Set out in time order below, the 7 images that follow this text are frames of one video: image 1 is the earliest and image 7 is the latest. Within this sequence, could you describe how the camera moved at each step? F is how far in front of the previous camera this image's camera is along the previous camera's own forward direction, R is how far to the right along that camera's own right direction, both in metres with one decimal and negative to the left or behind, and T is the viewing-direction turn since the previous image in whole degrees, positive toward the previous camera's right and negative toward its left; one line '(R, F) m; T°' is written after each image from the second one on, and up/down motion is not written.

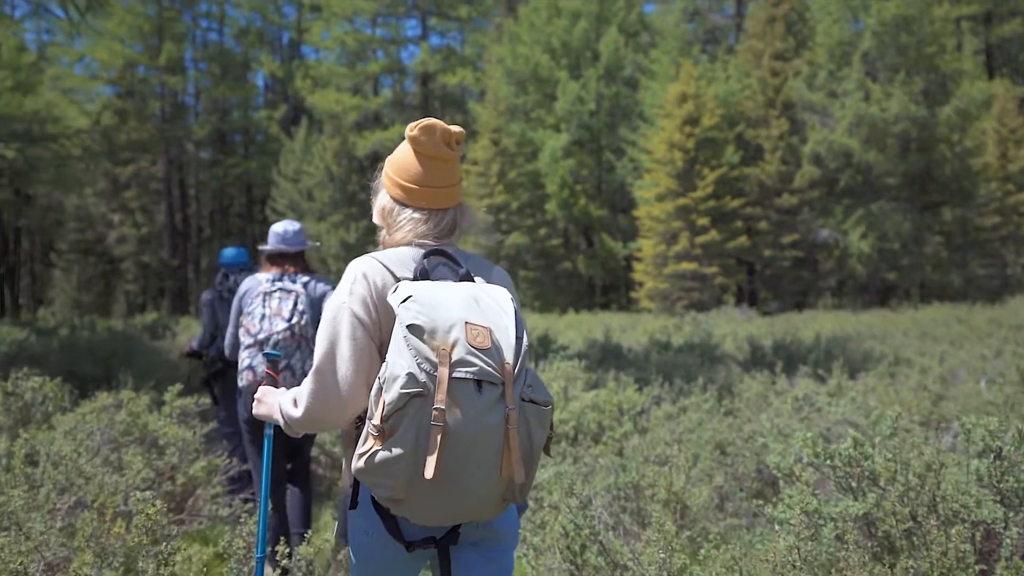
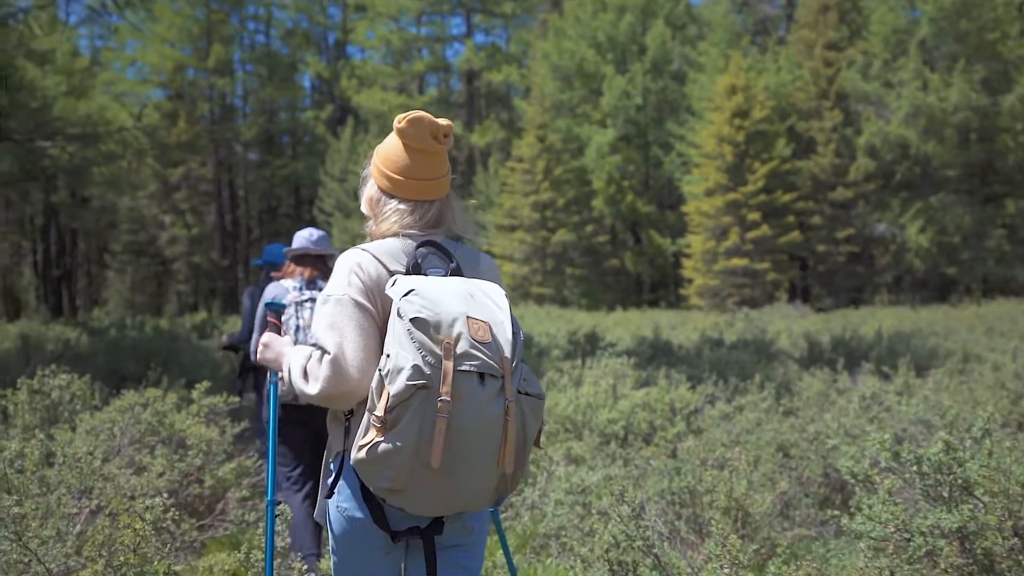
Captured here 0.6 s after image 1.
(0.0, +0.2) m; -3°
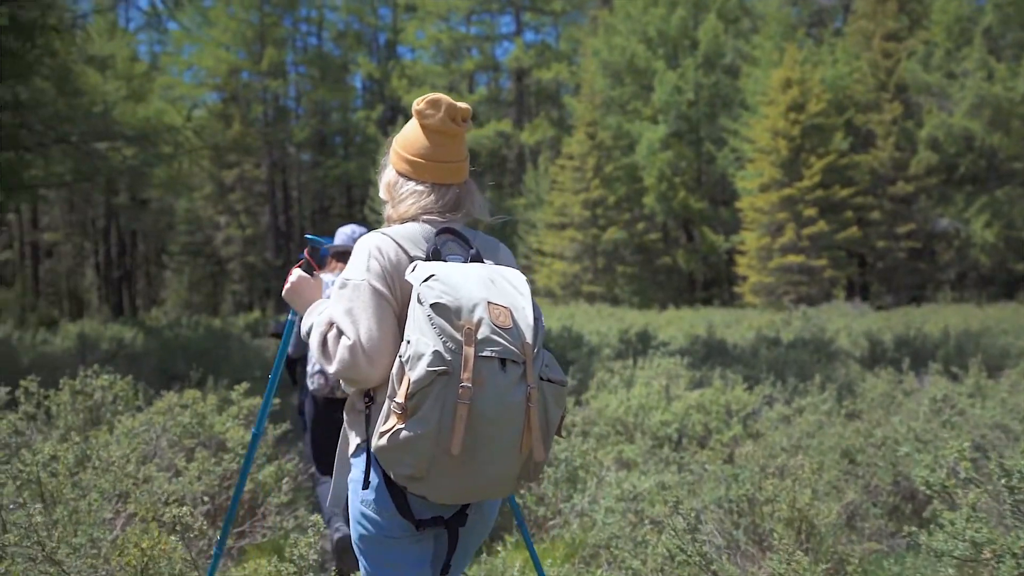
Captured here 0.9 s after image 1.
(0.0, +0.1) m; -3°
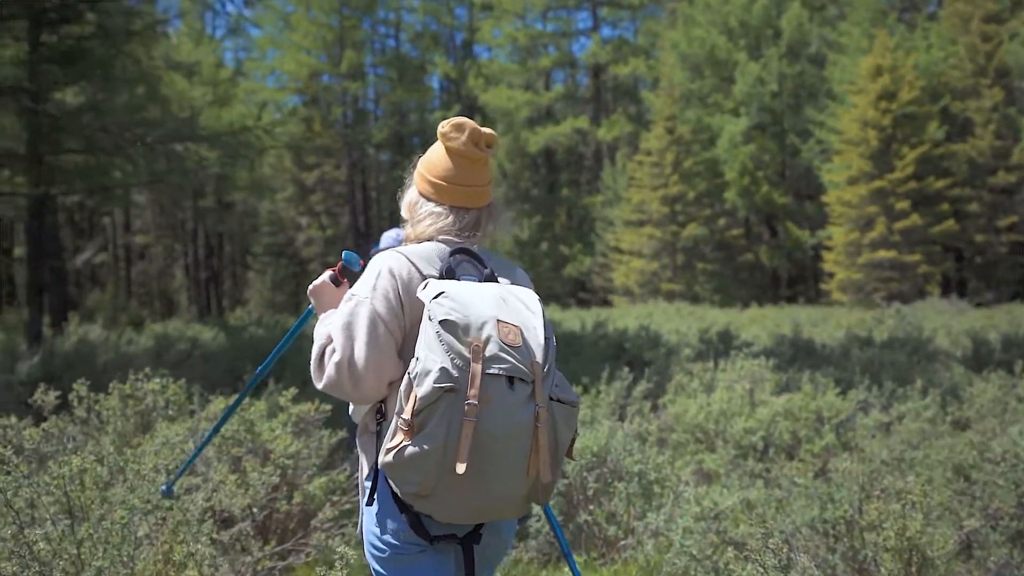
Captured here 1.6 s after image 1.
(0.0, +0.3) m; -5°
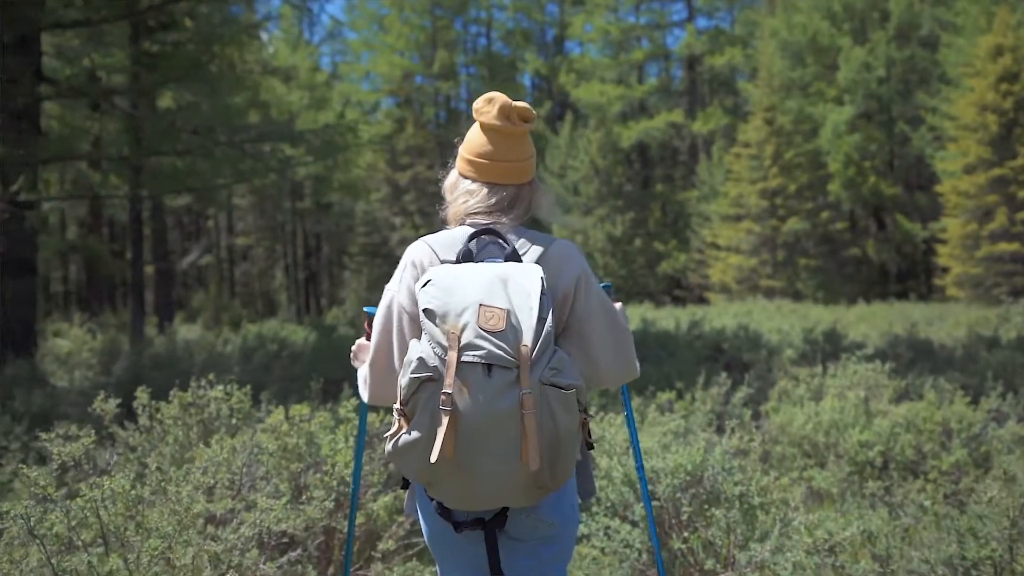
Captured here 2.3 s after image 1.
(0.0, +0.3) m; -6°
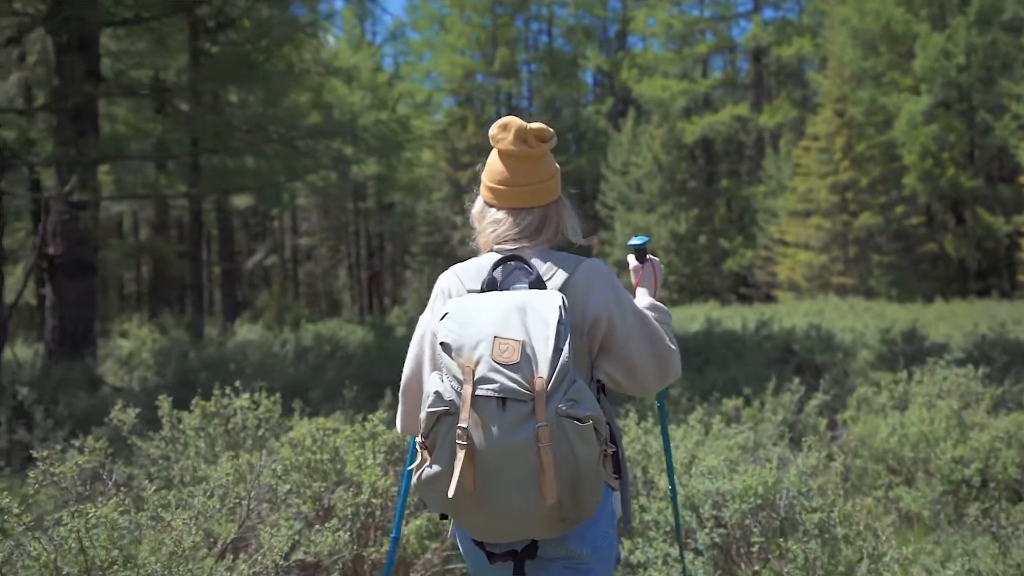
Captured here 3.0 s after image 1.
(+0.1, +0.3) m; -4°
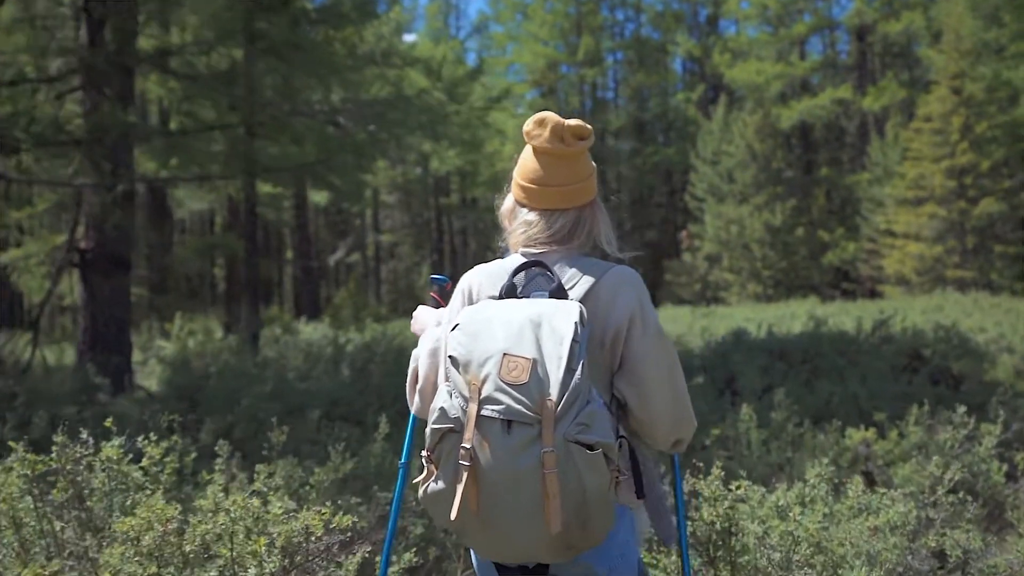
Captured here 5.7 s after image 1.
(+0.2, +1.2) m; -6°
